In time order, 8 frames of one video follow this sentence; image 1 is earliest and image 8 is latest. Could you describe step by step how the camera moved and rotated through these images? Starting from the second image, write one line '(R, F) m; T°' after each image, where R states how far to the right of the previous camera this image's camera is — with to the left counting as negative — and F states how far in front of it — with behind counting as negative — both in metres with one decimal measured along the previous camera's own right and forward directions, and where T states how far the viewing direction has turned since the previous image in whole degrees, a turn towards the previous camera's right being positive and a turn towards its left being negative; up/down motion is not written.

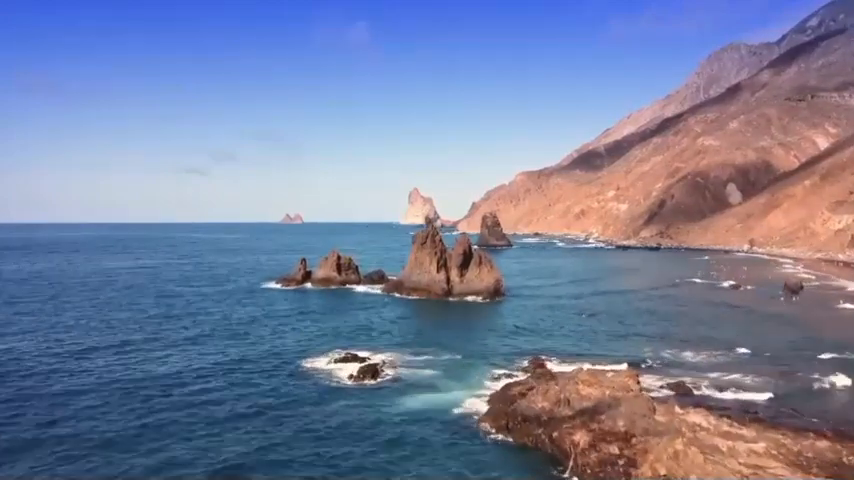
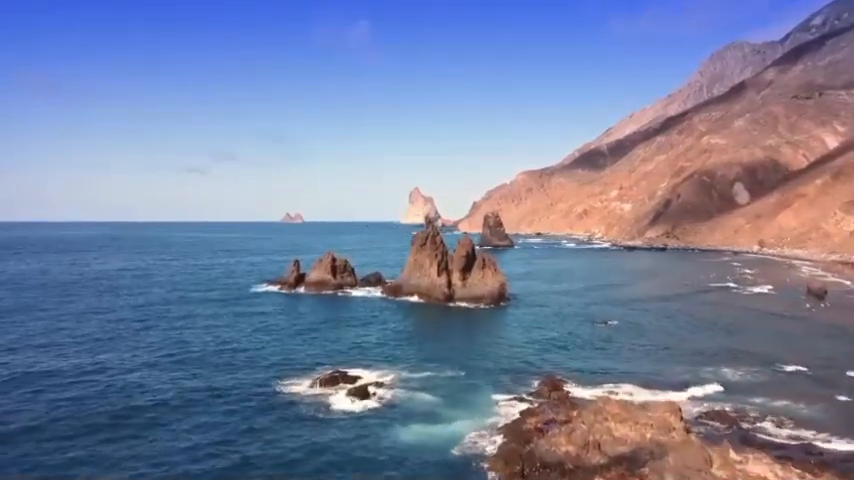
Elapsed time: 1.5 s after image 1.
(+0.1, +4.8) m; 0°
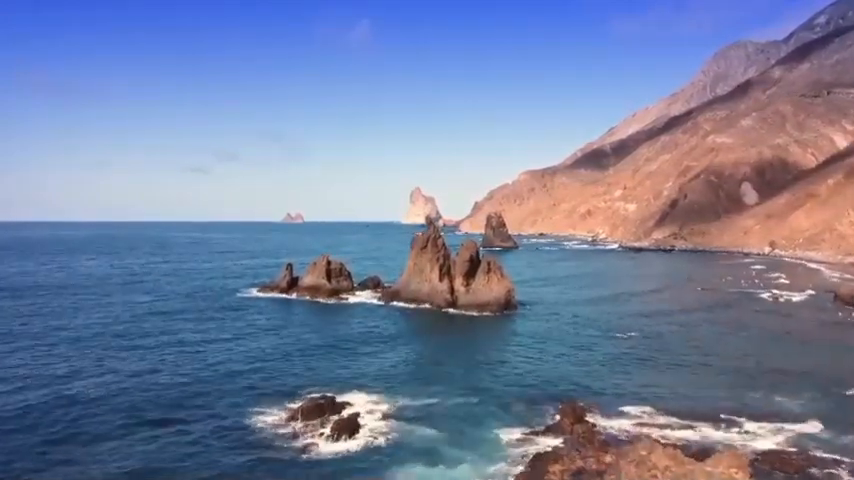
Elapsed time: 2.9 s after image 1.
(0.0, +4.8) m; 0°
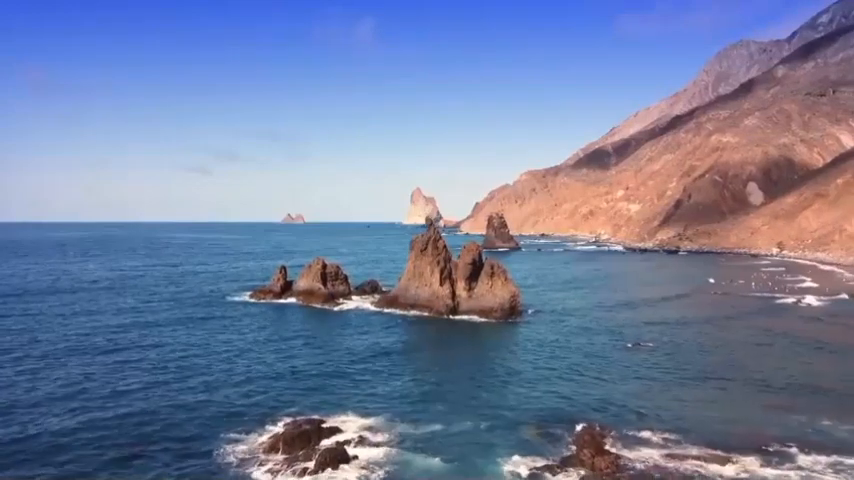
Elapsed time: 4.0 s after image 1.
(+0.1, +3.4) m; 0°
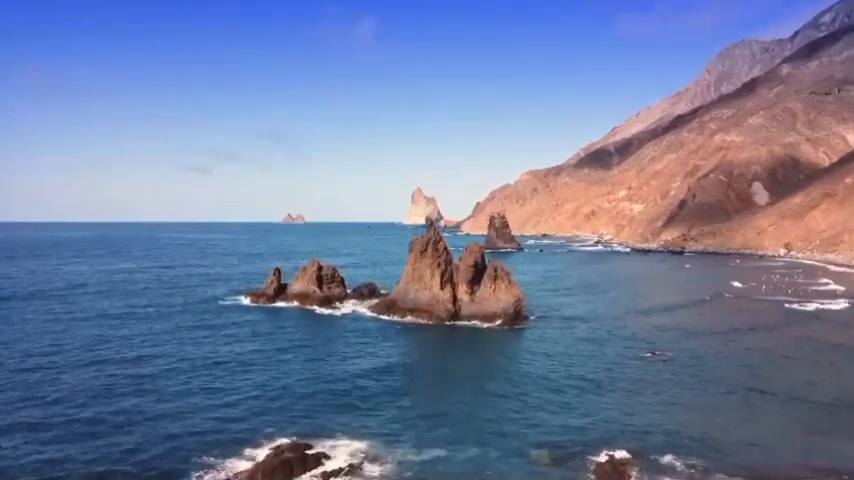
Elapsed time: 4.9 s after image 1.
(+0.1, +3.1) m; 0°
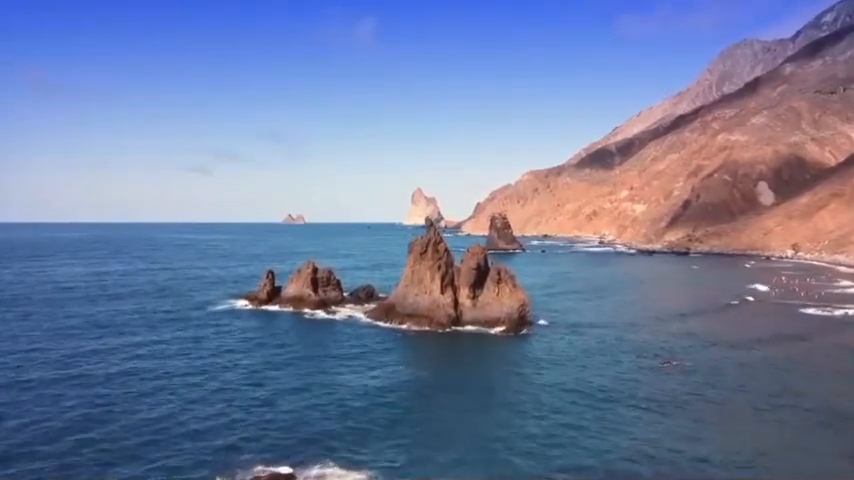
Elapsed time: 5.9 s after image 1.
(0.0, +3.1) m; 0°
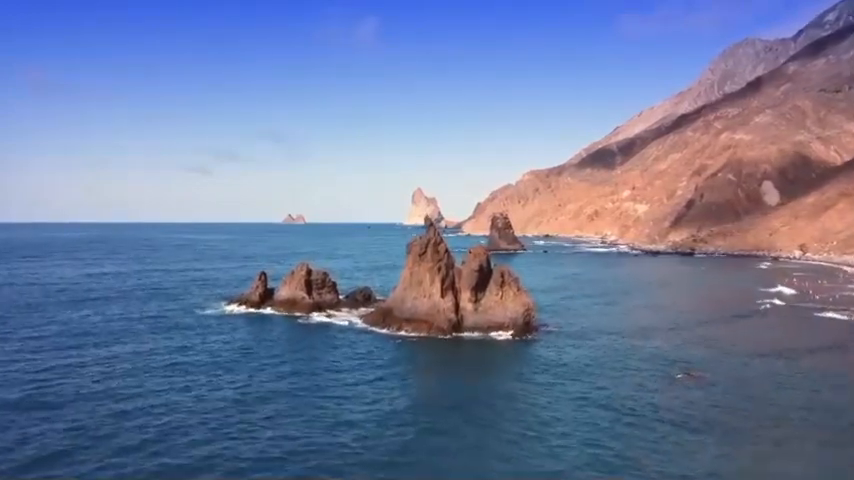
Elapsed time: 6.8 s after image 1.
(+0.1, +3.0) m; 0°
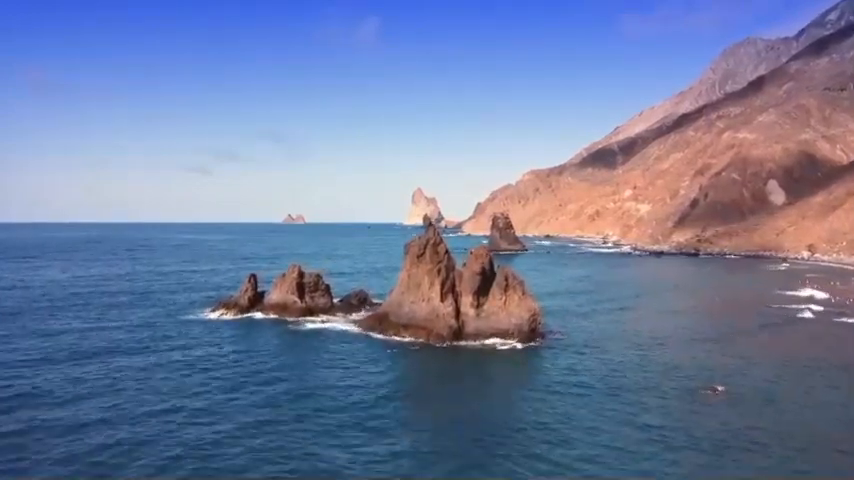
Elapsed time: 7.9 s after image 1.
(+0.1, +3.2) m; 0°
